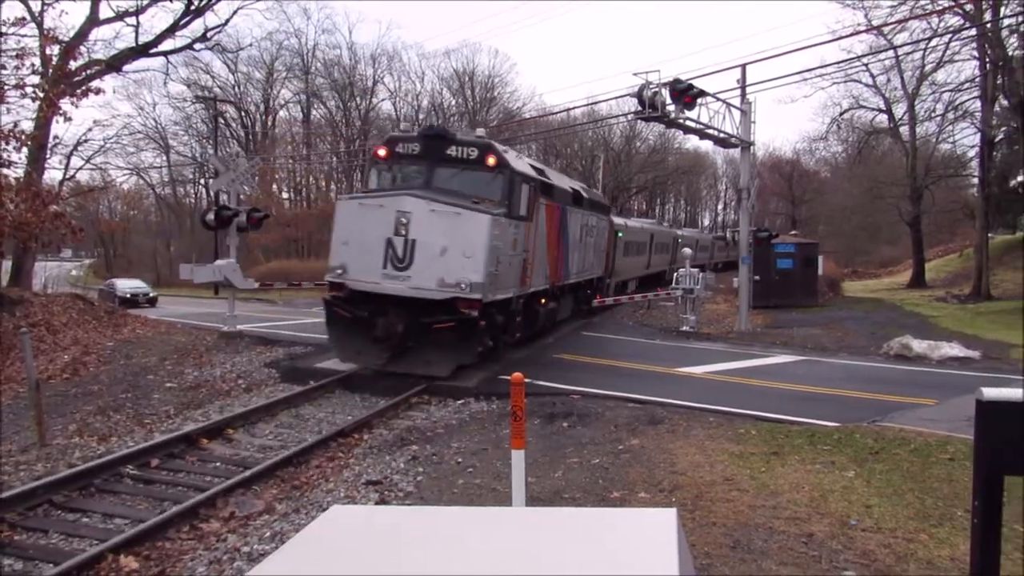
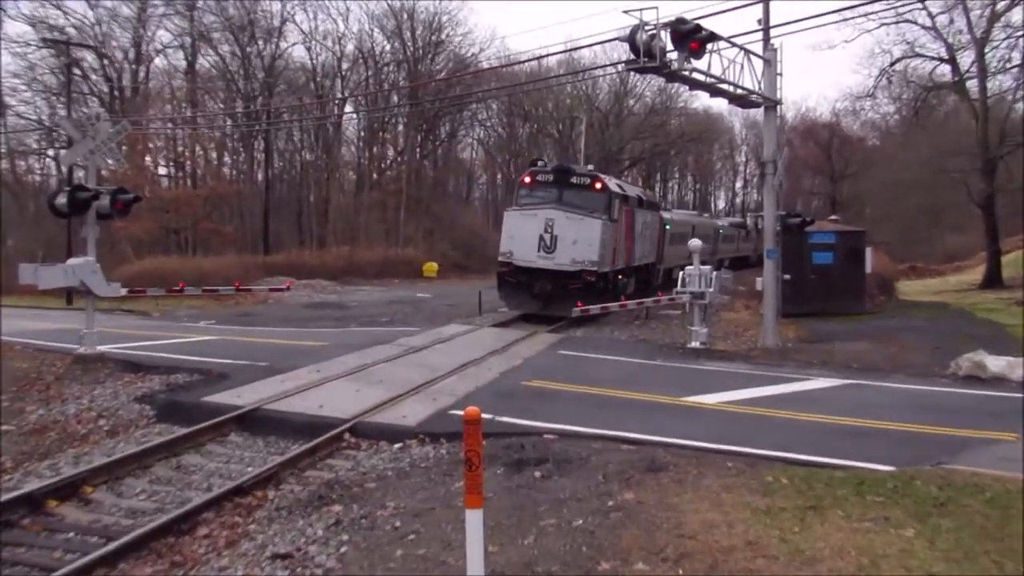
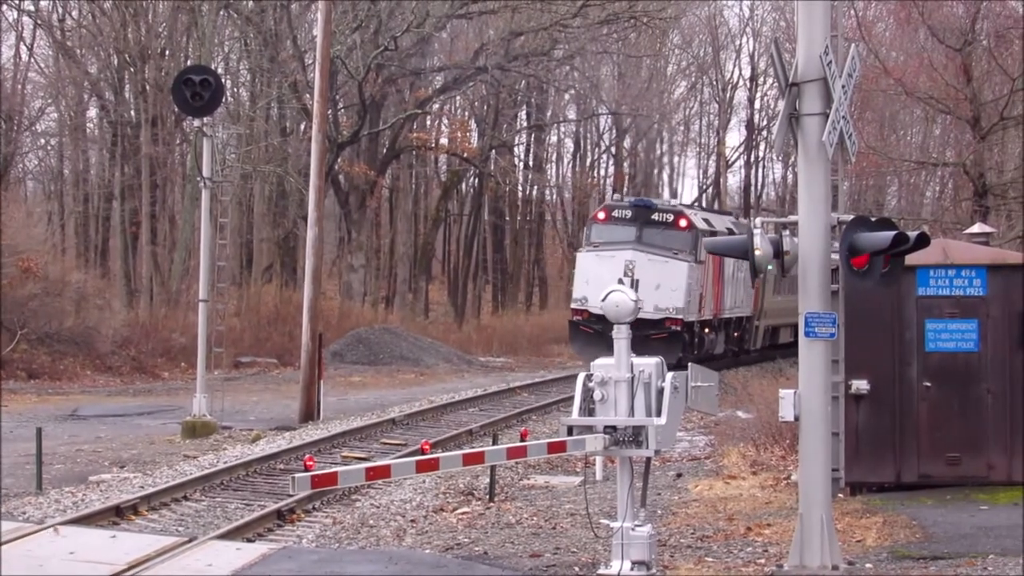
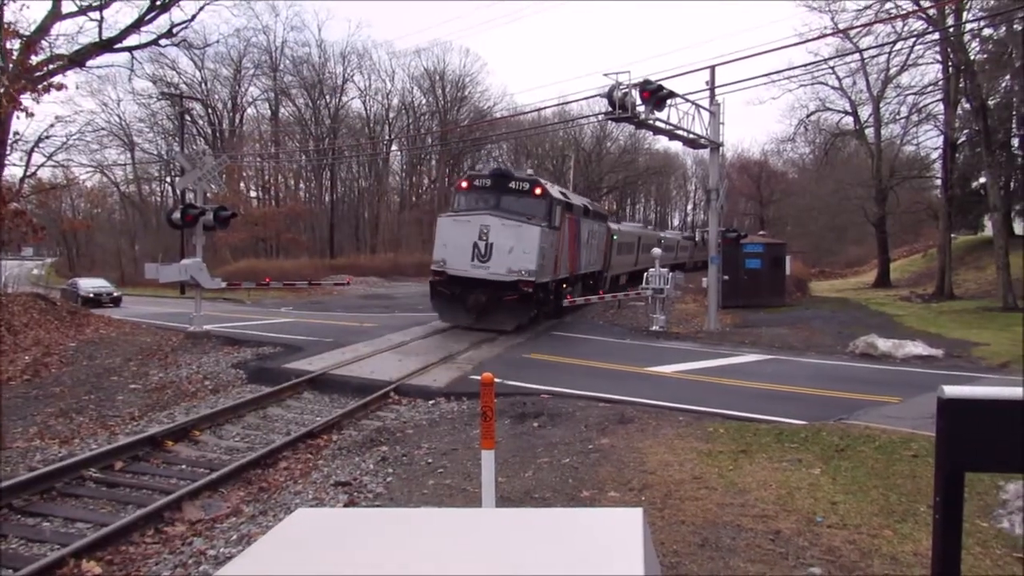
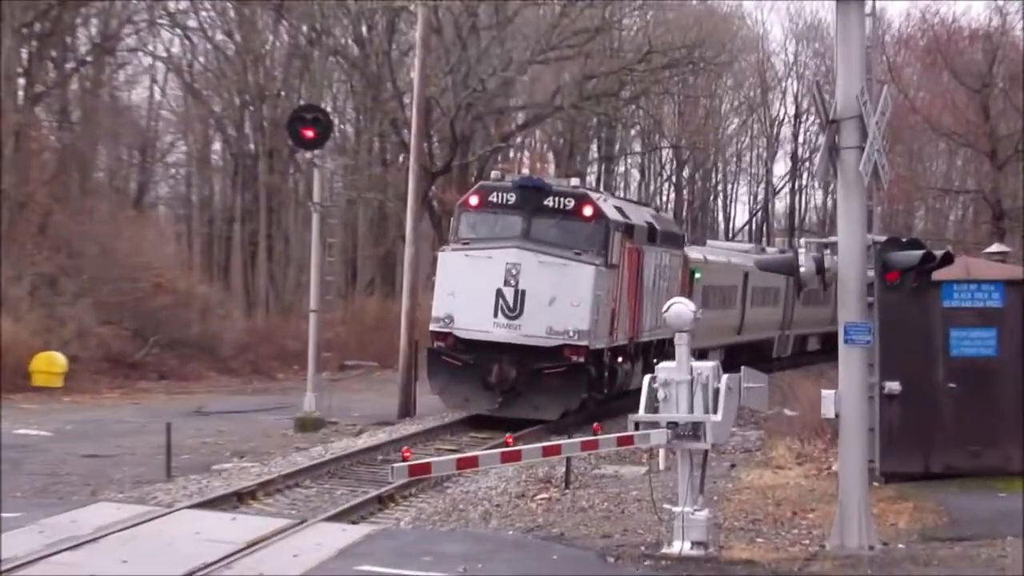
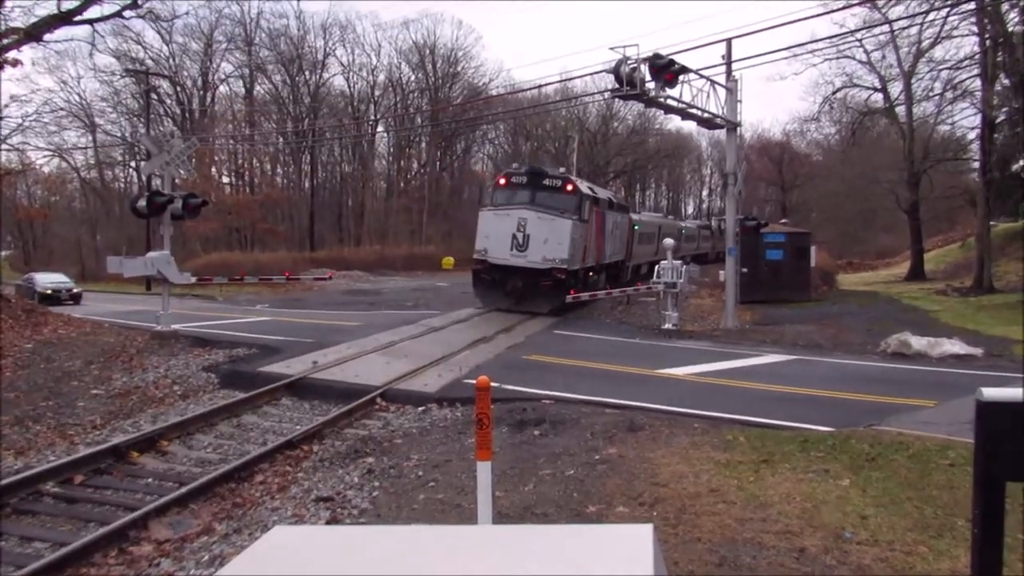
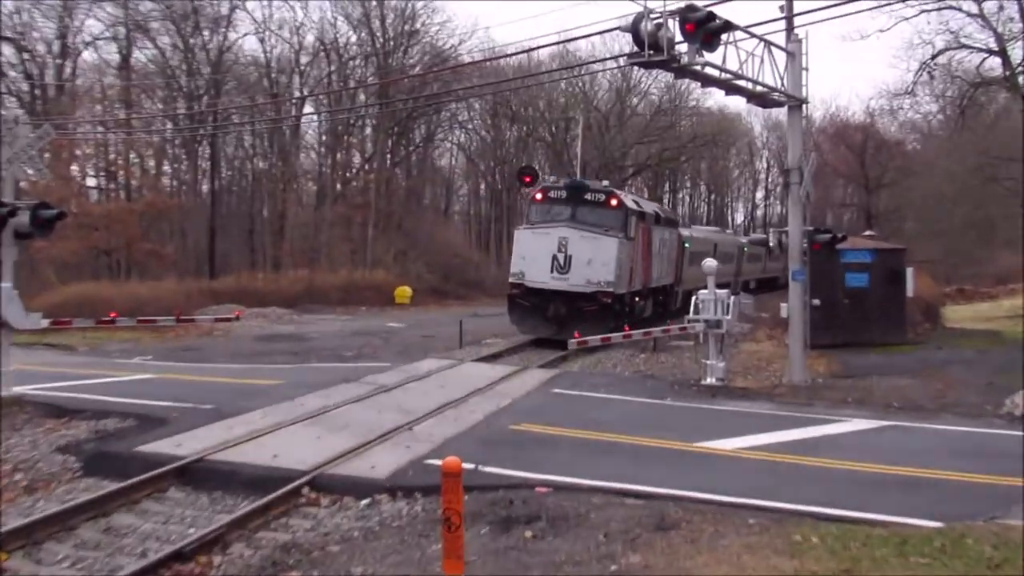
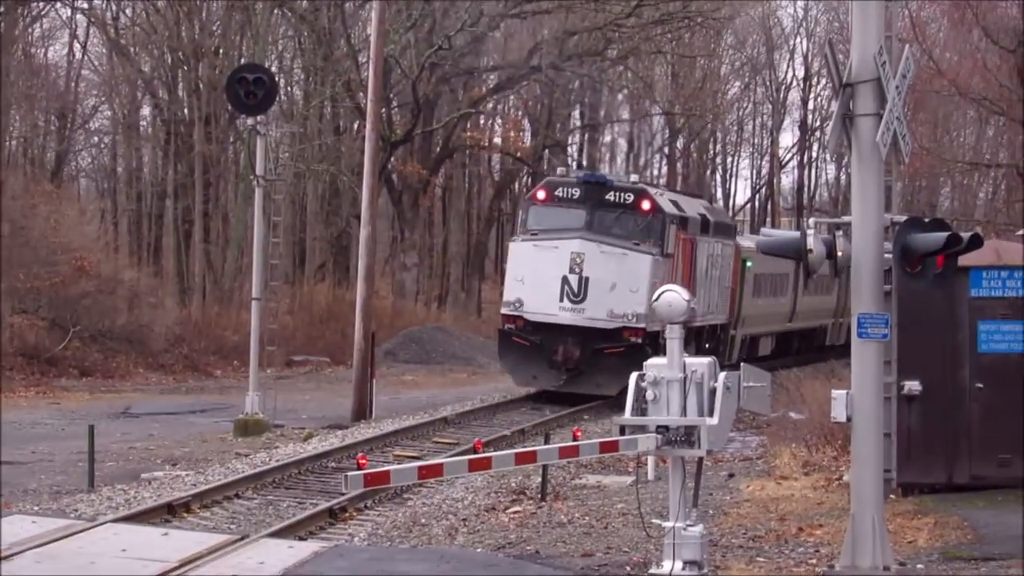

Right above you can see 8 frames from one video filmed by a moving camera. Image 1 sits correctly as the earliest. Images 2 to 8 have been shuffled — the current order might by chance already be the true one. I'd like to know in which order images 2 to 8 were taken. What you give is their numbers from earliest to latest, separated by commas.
4, 6, 2, 7, 5, 8, 3
